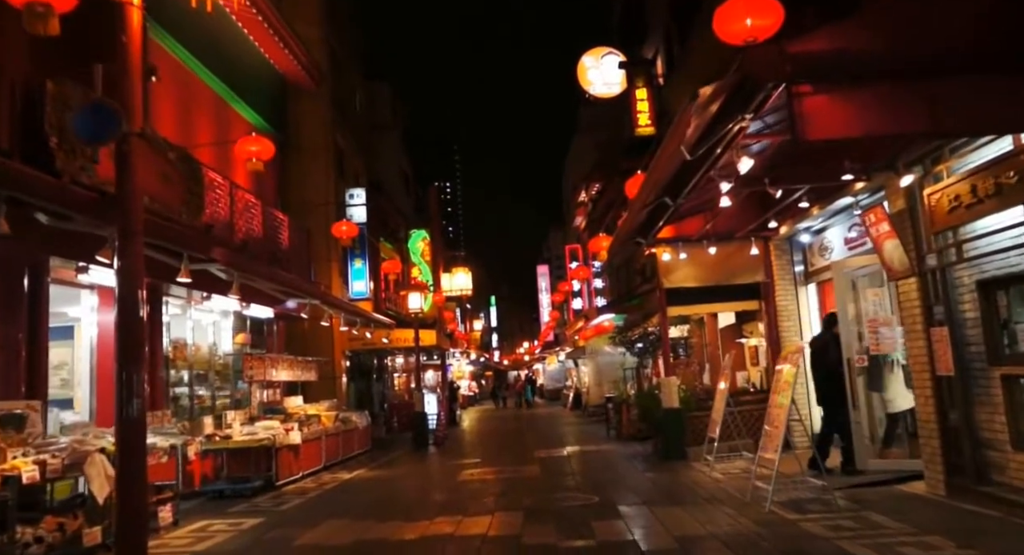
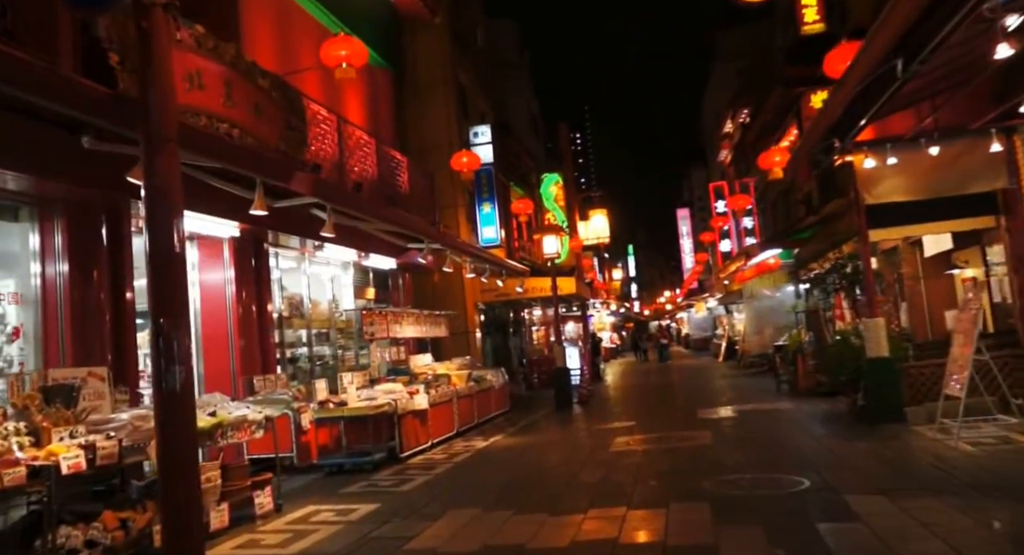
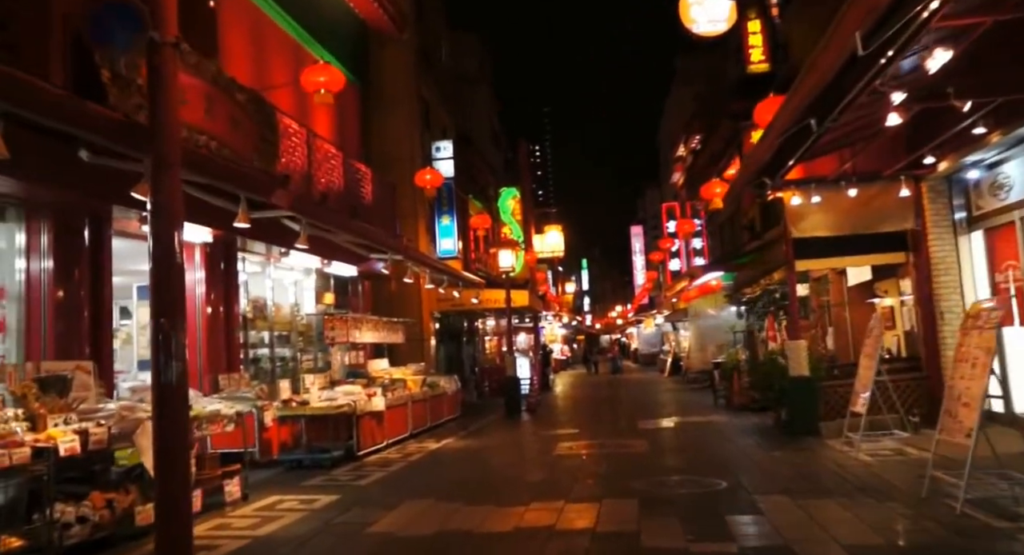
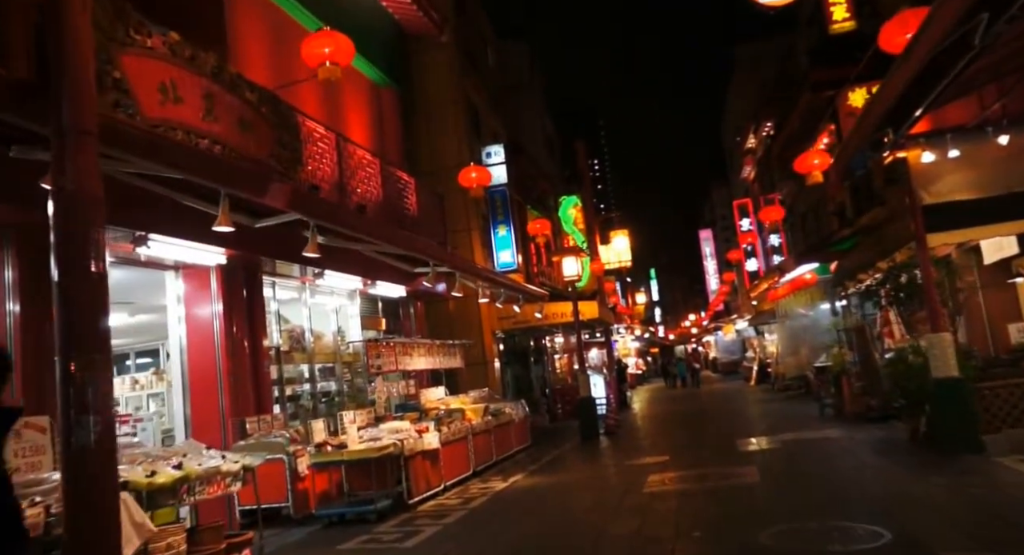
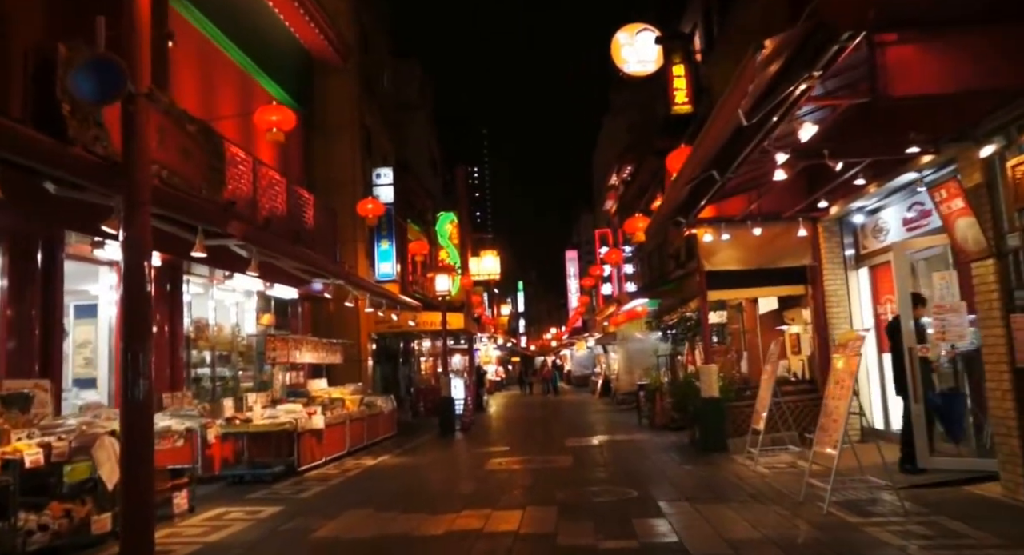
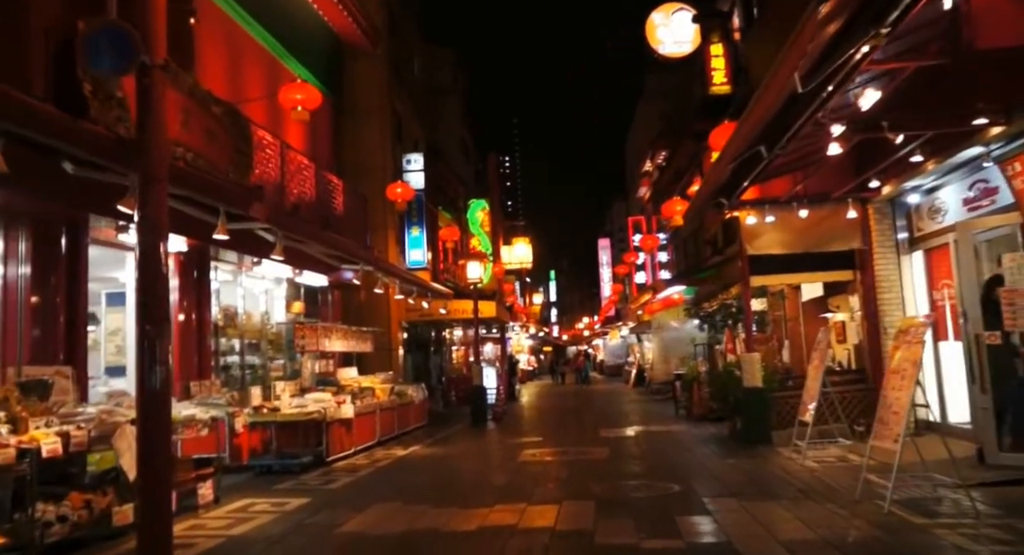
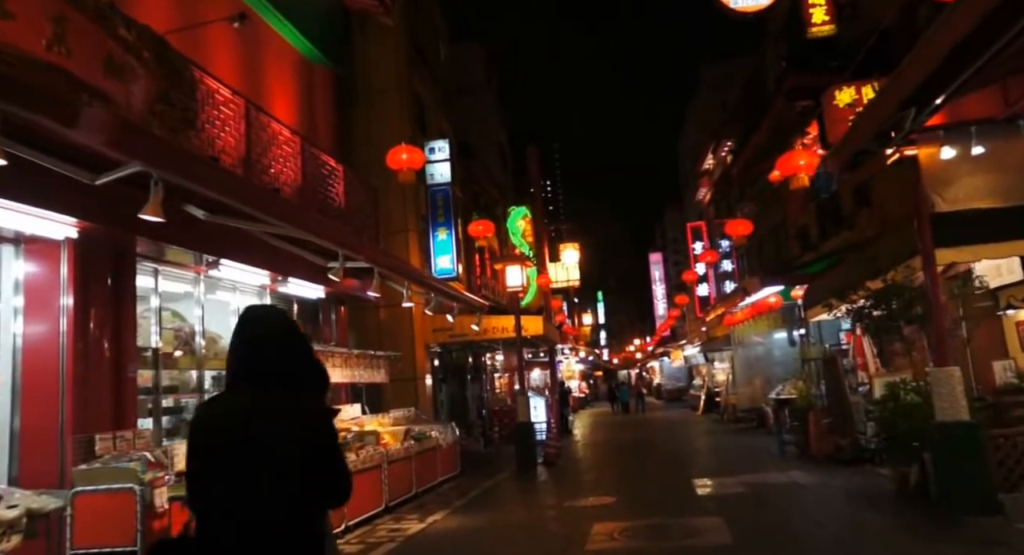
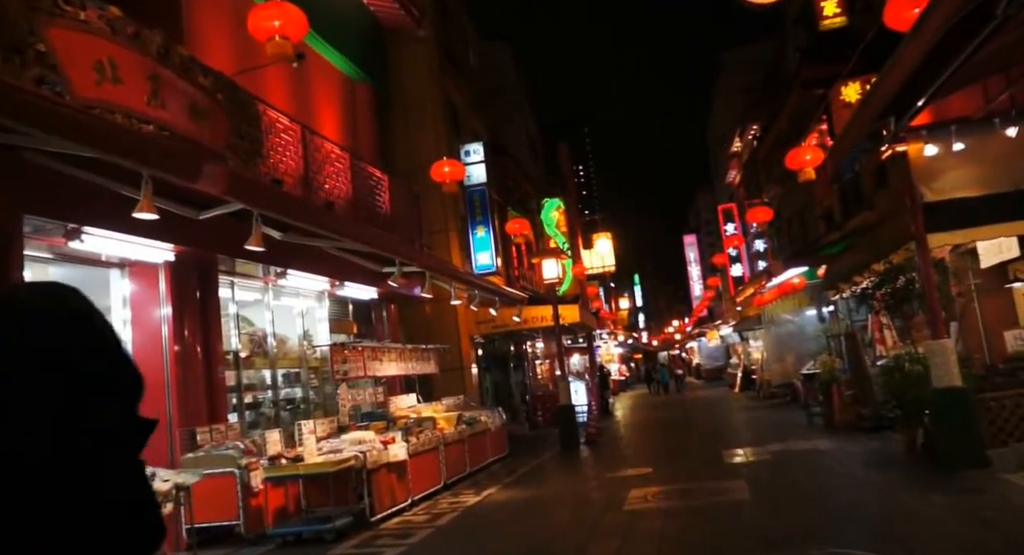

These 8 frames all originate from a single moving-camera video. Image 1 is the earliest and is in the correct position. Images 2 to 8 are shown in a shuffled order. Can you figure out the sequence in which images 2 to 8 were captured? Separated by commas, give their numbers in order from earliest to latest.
5, 6, 3, 2, 4, 8, 7
